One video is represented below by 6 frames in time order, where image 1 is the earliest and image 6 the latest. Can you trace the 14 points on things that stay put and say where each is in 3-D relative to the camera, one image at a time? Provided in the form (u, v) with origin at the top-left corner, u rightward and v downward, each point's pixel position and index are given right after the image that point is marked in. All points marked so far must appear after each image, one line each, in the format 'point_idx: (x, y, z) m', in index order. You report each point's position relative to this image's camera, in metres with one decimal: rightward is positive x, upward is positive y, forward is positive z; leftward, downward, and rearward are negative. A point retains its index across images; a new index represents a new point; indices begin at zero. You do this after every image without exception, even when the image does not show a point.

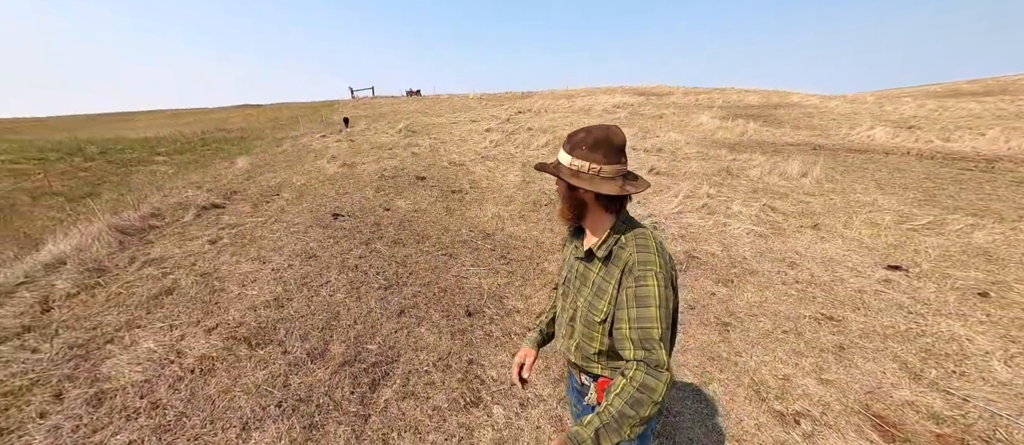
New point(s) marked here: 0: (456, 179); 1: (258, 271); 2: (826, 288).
0: (-1.6, +1.3, +9.8) m
1: (-3.5, -0.7, +4.8) m
2: (+4.2, -0.8, +4.6) m
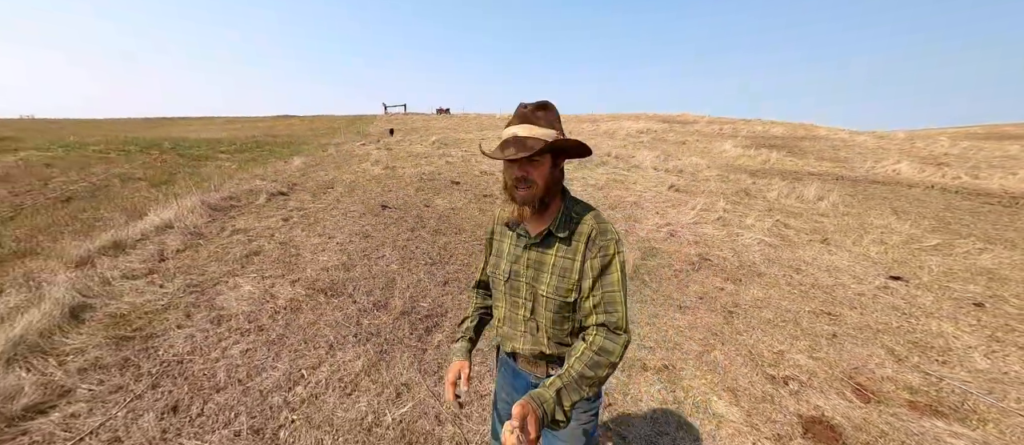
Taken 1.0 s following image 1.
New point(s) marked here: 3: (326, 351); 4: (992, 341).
0: (-0.7, +1.2, +10.6) m
1: (-3.1, -0.3, +5.6) m
2: (+4.7, -1.0, +5.1) m
3: (-1.9, -1.3, +3.4) m
4: (+5.6, -1.4, +4.0) m
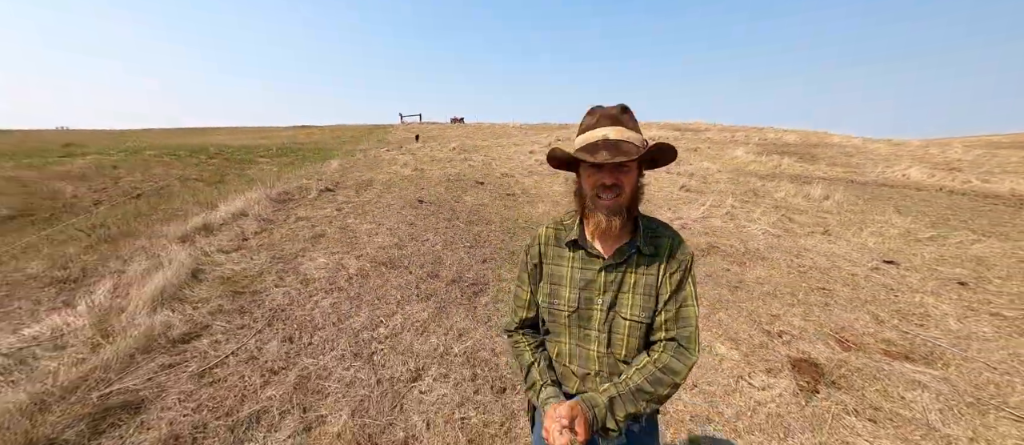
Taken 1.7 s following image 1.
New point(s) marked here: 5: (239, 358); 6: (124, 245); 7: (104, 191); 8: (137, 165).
0: (-0.1, +1.2, +11.4) m
1: (-2.5, -0.1, +6.5) m
2: (+5.2, -0.8, +5.7) m
3: (-1.4, -1.0, +4.2) m
4: (+6.0, -1.2, +4.6) m
5: (-2.7, -1.3, +3.4) m
6: (-6.3, -0.4, +5.6) m
7: (-11.7, +0.9, +9.9) m
8: (-13.7, +2.1, +12.6) m
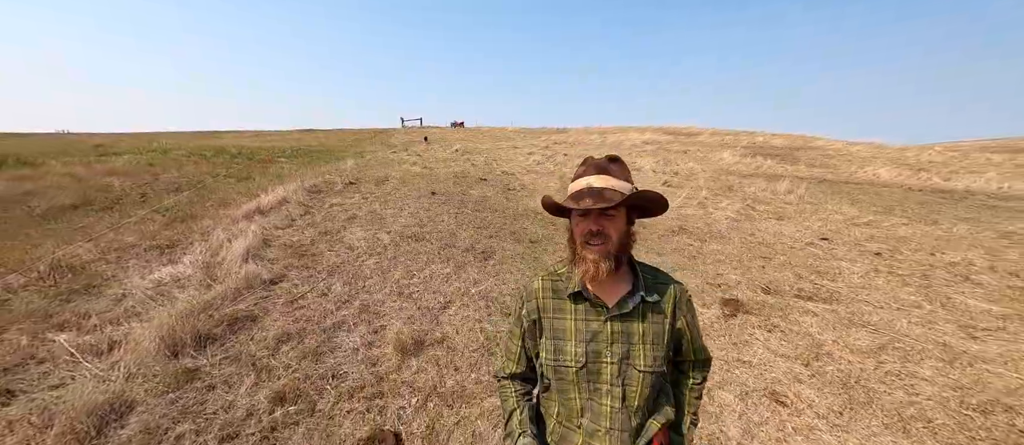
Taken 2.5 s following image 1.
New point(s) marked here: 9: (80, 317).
0: (-0.1, +1.5, +12.7) m
1: (-2.5, +0.2, +7.7) m
2: (+5.2, -0.4, +6.9) m
3: (-1.4, -0.7, +5.4) m
4: (+6.1, -0.8, +5.8) m
5: (-2.6, -0.9, +4.6) m
6: (-6.3, 0.0, +6.8) m
7: (-11.7, +1.2, +11.1) m
8: (-13.7, +2.4, +13.8) m
9: (-4.9, -1.1, +4.0) m
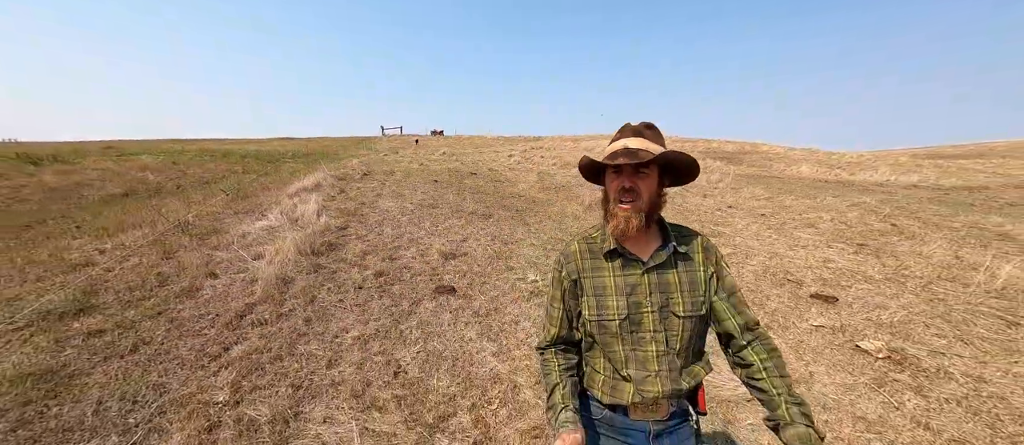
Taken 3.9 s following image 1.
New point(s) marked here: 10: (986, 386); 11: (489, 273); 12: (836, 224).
0: (-0.7, +2.0, +15.0) m
1: (-2.8, +0.8, +9.8) m
2: (+4.9, +0.3, +9.5) m
3: (-1.5, 0.0, +7.6) m
4: (+5.9, 0.0, +8.5) m
5: (-2.7, -0.2, +6.7) m
6: (-6.5, +0.6, +8.7) m
7: (-12.2, +1.6, +12.7) m
8: (-14.4, +2.7, +15.3) m
9: (-5.0, -0.4, +5.9) m
10: (+4.6, -1.6, +3.3) m
11: (-0.4, -0.8, +5.4) m
12: (+7.9, 0.0, +8.4) m
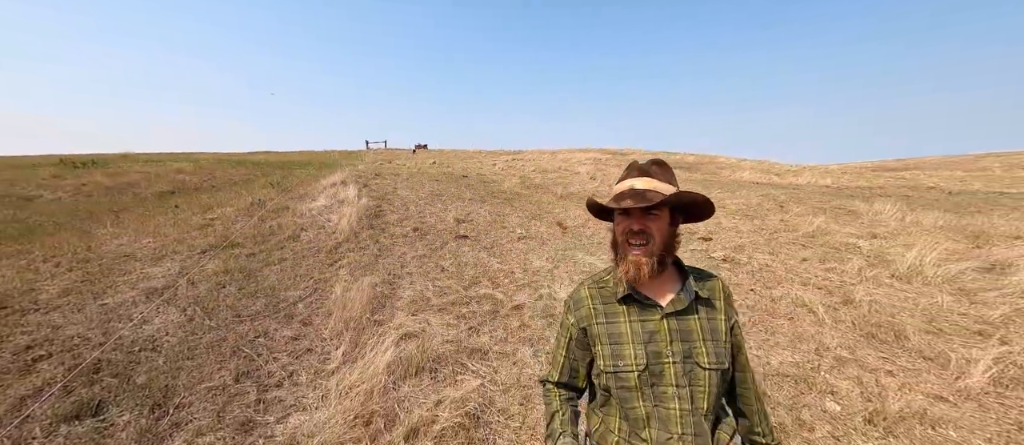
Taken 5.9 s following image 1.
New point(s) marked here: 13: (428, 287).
0: (-1.4, +2.3, +17.6) m
1: (-3.2, +1.3, +12.3) m
2: (+4.5, +0.9, +12.4) m
3: (-1.8, +0.6, +10.1) m
4: (+5.6, +0.6, +11.4) m
5: (-2.9, +0.3, +9.2) m
6: (-6.8, +1.0, +11.0) m
7: (-12.8, +1.8, +14.7) m
8: (-15.1, +2.7, +17.2) m
9: (-5.1, +0.2, +8.2) m
10: (+4.6, -0.8, +6.1) m
11: (-0.5, -0.2, +8.0) m
12: (+7.6, +0.6, +11.4) m
13: (-1.3, -1.0, +5.2) m
